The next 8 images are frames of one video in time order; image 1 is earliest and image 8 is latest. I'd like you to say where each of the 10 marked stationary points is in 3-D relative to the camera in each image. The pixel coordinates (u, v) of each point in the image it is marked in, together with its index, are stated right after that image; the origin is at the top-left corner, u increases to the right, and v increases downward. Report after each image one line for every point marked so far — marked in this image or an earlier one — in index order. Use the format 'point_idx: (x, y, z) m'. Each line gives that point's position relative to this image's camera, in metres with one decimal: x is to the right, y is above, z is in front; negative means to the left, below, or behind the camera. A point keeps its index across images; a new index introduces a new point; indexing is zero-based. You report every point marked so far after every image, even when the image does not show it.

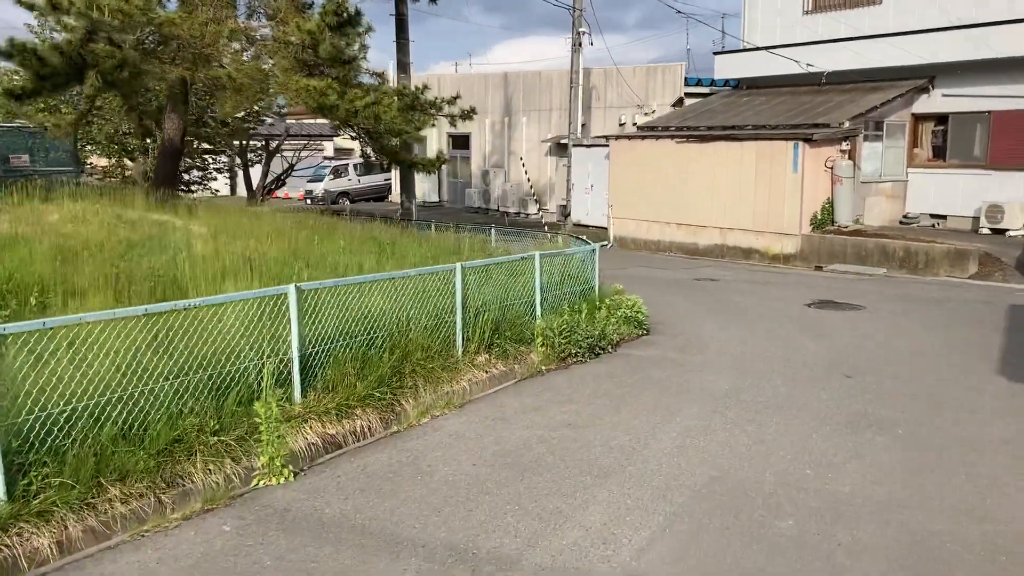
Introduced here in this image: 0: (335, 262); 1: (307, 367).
0: (-1.5, +0.2, +8.1) m
1: (-1.1, -0.4, +5.2) m
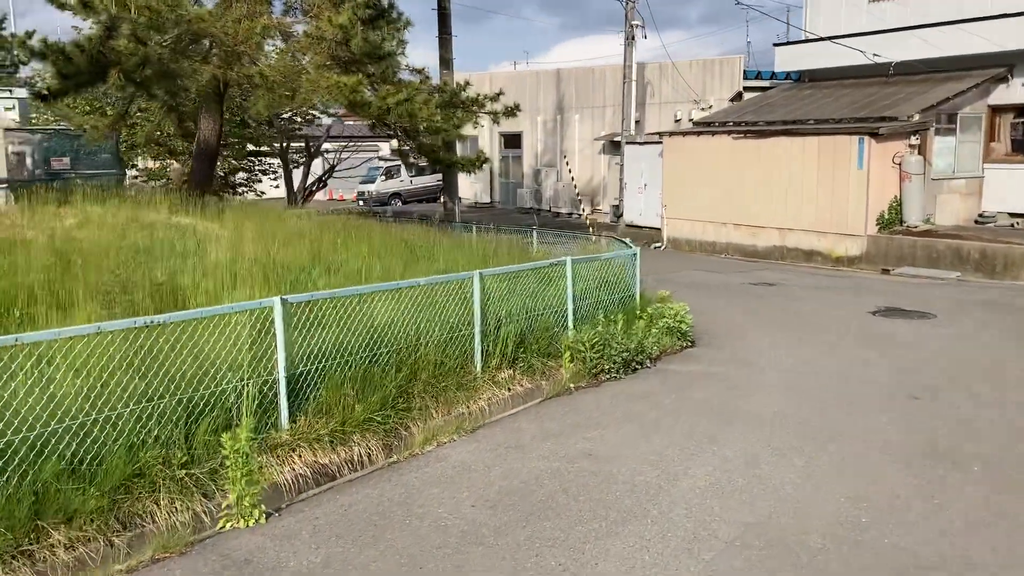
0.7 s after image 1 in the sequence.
0: (-1.3, +0.1, +7.6) m
1: (-1.1, -0.5, +4.6) m
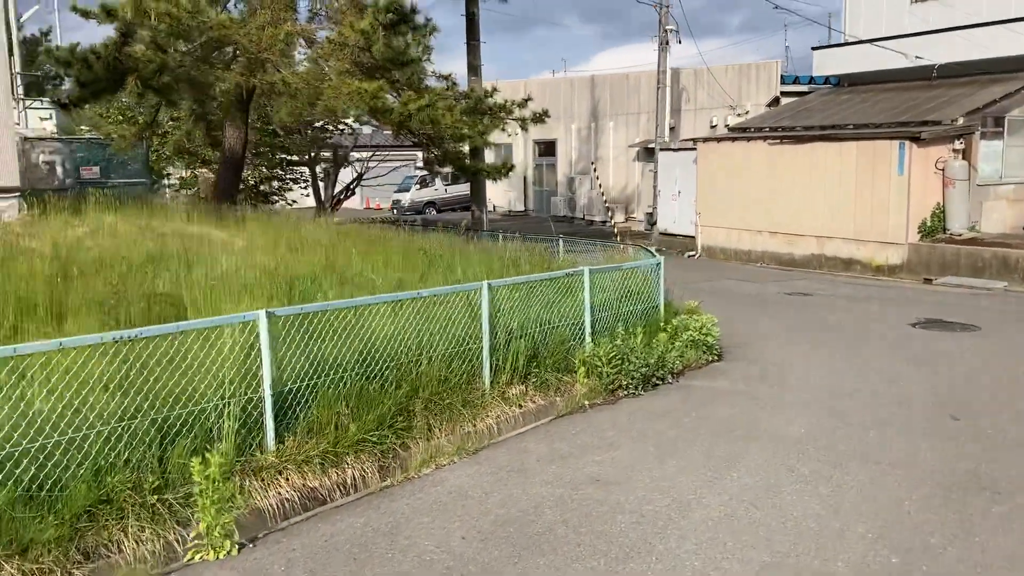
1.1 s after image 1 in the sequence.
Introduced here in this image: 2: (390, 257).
0: (-1.1, 0.0, +7.4) m
1: (-1.1, -0.6, +4.4) m
2: (-1.1, +0.3, +8.8) m
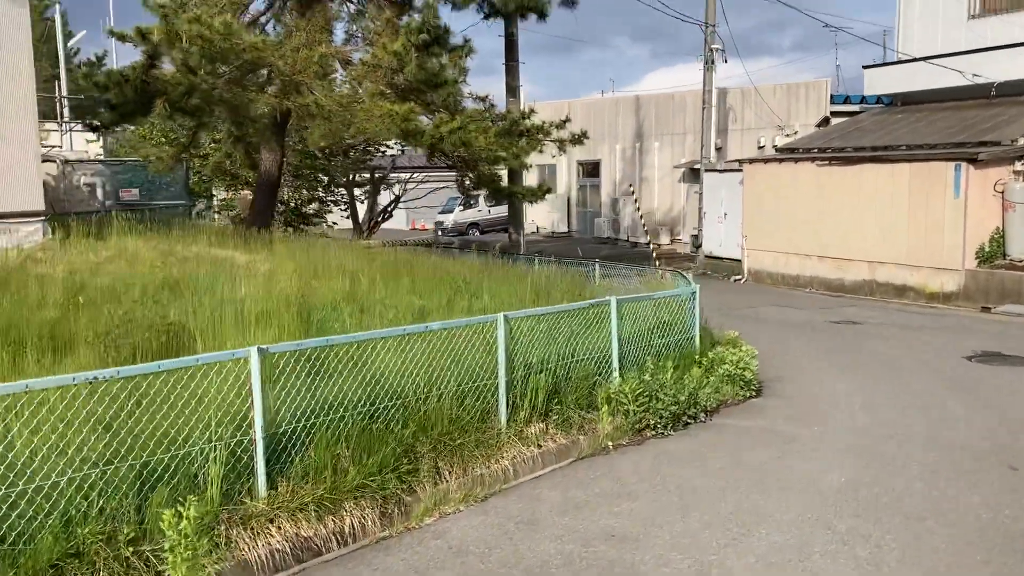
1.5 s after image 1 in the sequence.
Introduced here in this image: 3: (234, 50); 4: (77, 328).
0: (-0.9, -0.2, +7.1) m
1: (-1.0, -0.7, +4.1) m
2: (-0.9, 0.0, +8.5) m
3: (-3.1, +2.7, +10.5) m
4: (-2.6, -0.2, +5.6) m
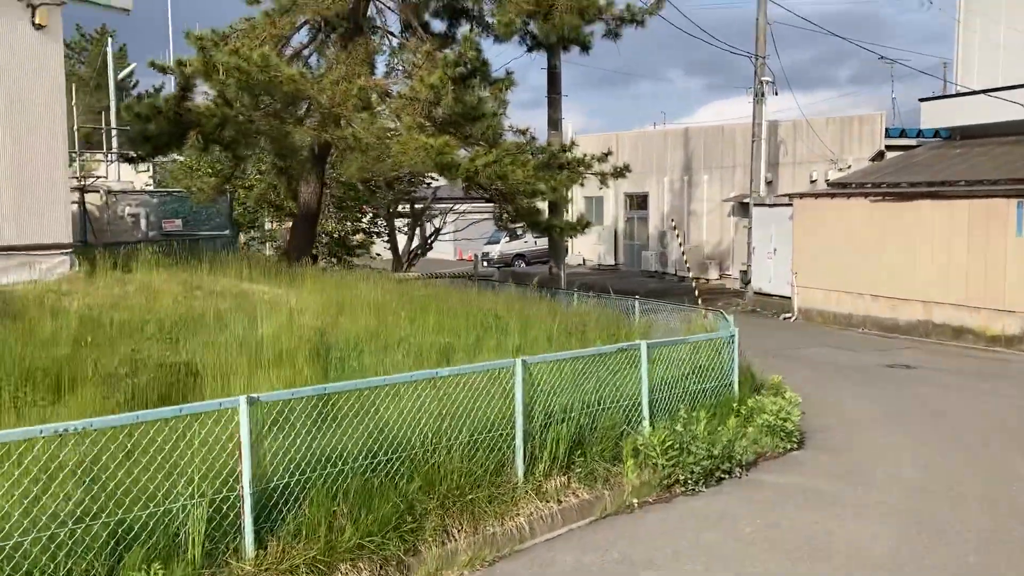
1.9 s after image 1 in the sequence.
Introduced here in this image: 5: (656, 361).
0: (-0.7, -0.5, +6.9) m
1: (-1.0, -0.9, +3.8) m
2: (-0.6, -0.3, +8.3) m
3: (-2.7, +2.3, +10.4) m
4: (-2.5, -0.4, +5.4) m
5: (+1.0, -0.5, +6.1) m
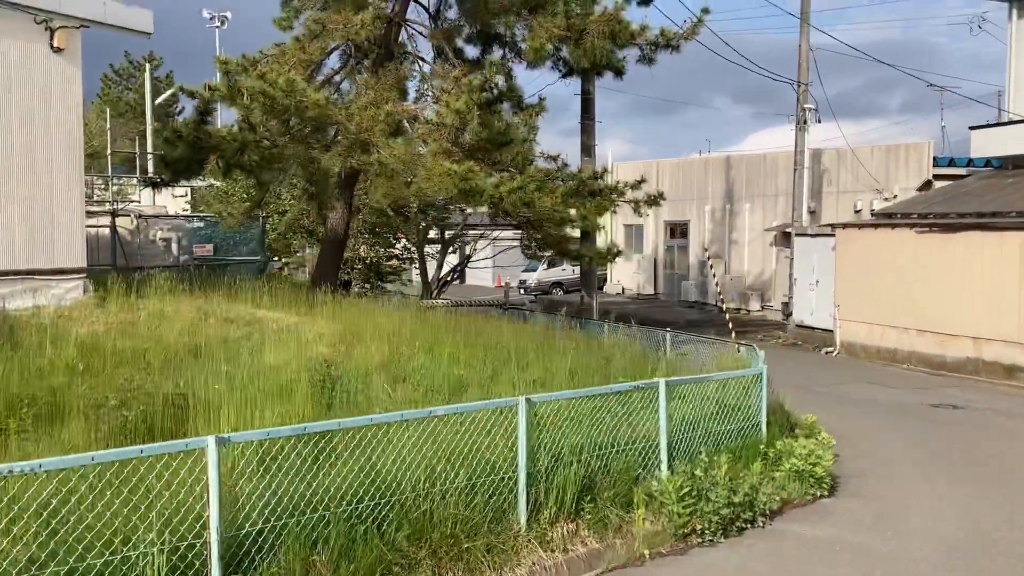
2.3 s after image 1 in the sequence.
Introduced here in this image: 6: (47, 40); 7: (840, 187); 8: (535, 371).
0: (-0.6, -0.7, +6.6) m
1: (-1.0, -1.0, +3.6) m
2: (-0.4, -0.5, +8.0) m
3: (-2.4, +2.0, +10.3) m
4: (-2.4, -0.6, +5.2) m
5: (+1.0, -0.7, +5.8) m
6: (-4.2, +2.2, +8.4) m
7: (+7.0, +2.1, +19.9) m
8: (+0.2, -0.7, +7.6) m
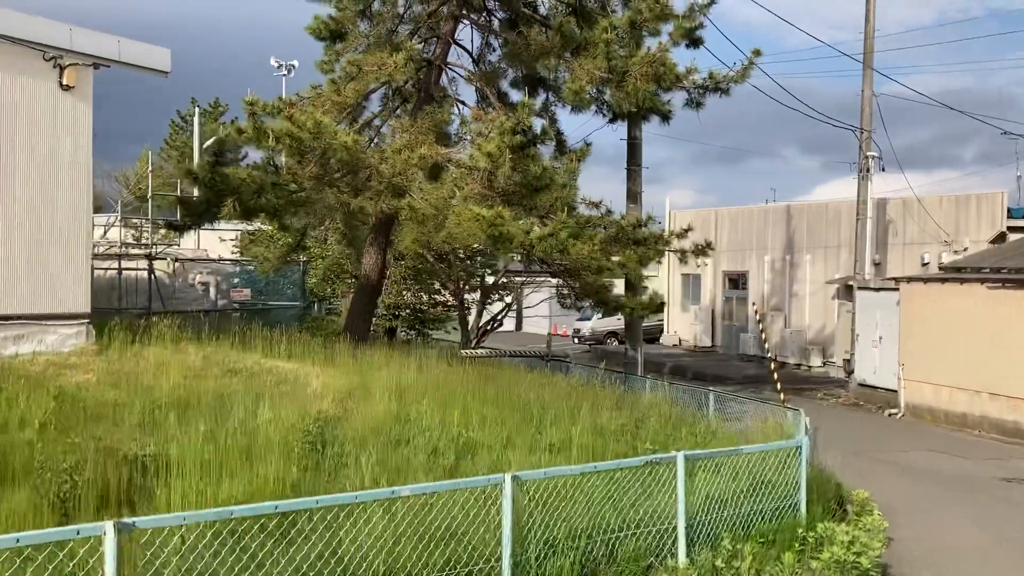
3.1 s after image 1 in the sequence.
0: (-0.6, -1.0, +6.0) m
1: (-1.2, -1.2, +3.0) m
2: (-0.3, -1.0, +7.4) m
3: (-2.0, +1.5, +10.0) m
4: (-2.4, -0.8, +4.8) m
5: (+1.0, -1.0, +5.1) m
6: (-4.0, +1.8, +8.2) m
7: (+8.0, +1.0, +18.9) m
8: (+0.3, -1.1, +7.0) m
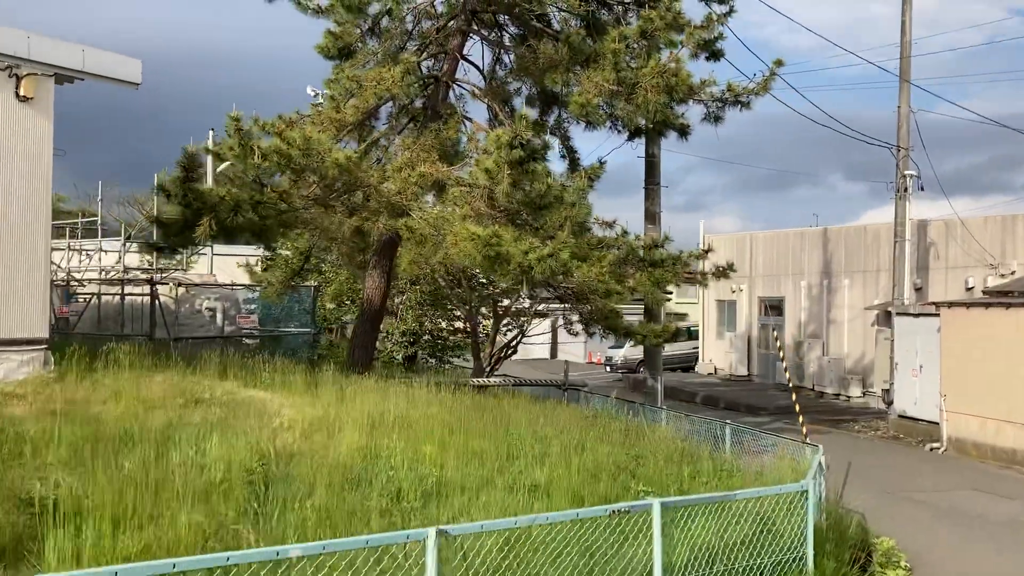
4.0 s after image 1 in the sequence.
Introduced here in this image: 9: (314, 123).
0: (-0.7, -1.2, +5.4) m
1: (-1.5, -1.2, +2.4) m
2: (-0.4, -1.1, +6.8) m
3: (-2.0, +1.2, +9.5) m
4: (-2.7, -0.9, +4.2) m
5: (+0.8, -1.1, +4.4) m
6: (-4.0, +1.6, +7.8) m
7: (+8.4, +0.5, +18.0) m
8: (+0.2, -1.2, +6.3) m
9: (-2.3, +1.9, +10.9) m
